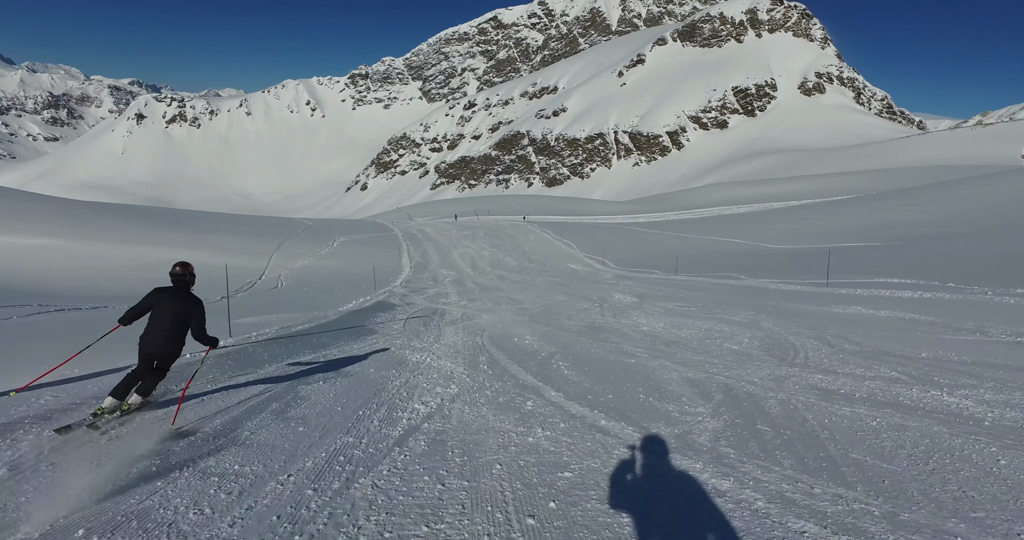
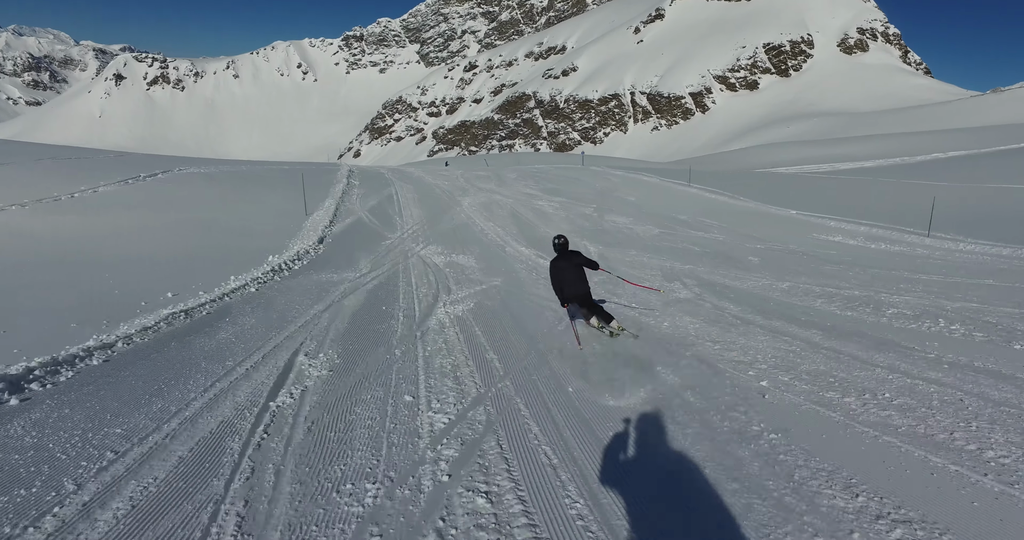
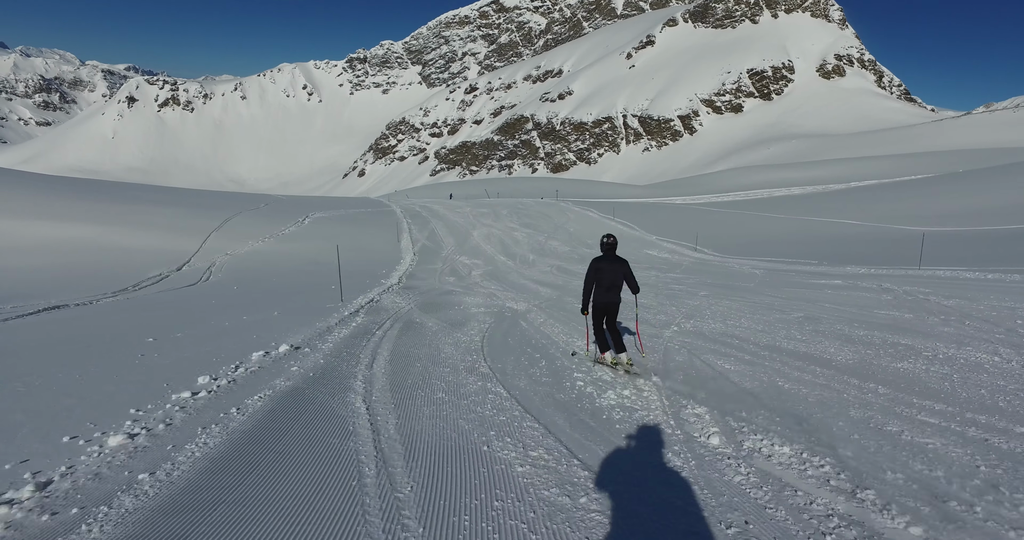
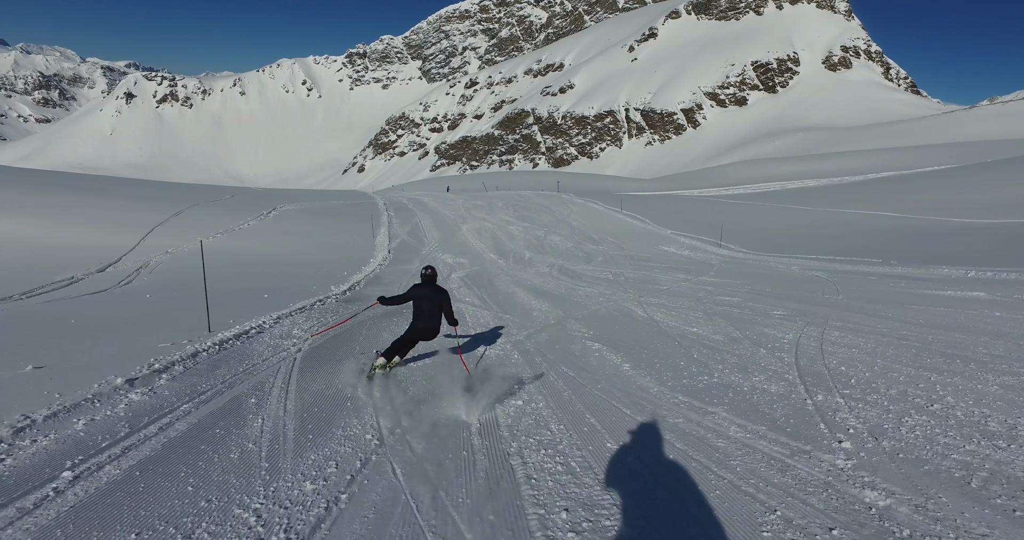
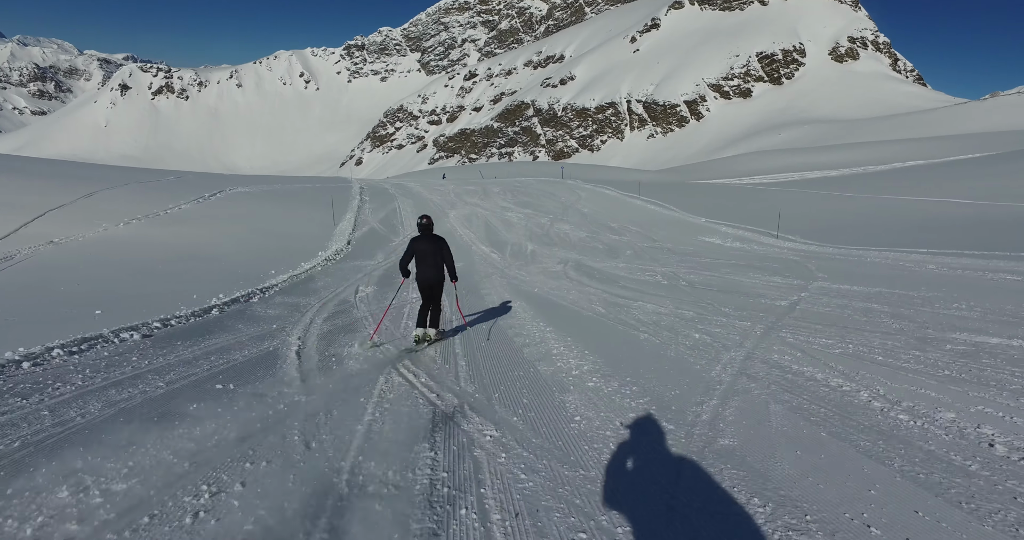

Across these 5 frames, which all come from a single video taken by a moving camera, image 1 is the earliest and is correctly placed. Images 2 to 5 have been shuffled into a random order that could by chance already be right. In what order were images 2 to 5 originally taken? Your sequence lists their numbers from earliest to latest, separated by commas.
3, 4, 5, 2
